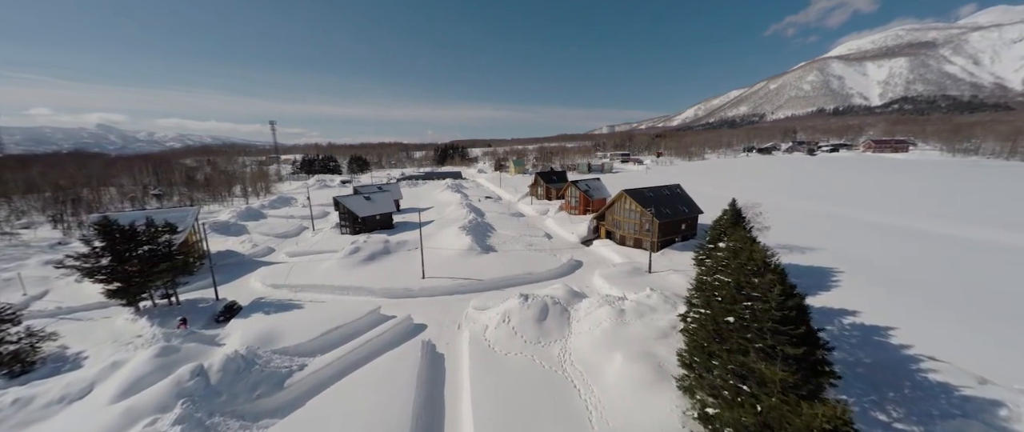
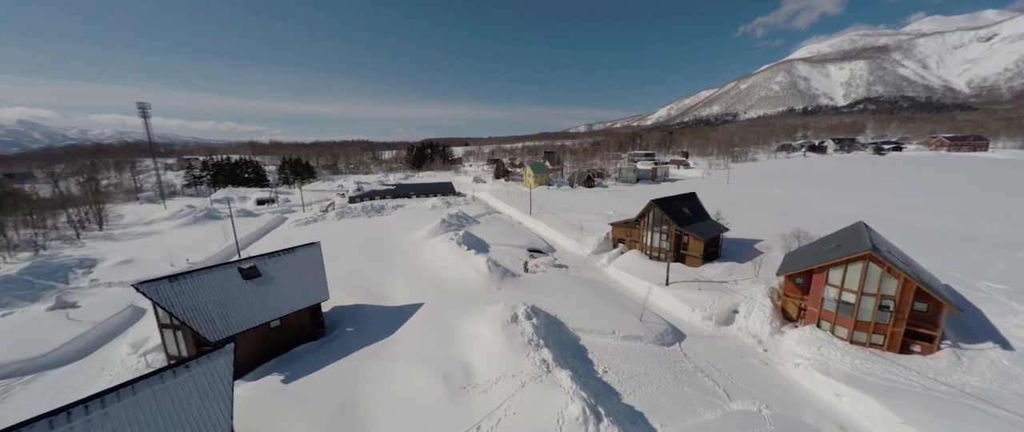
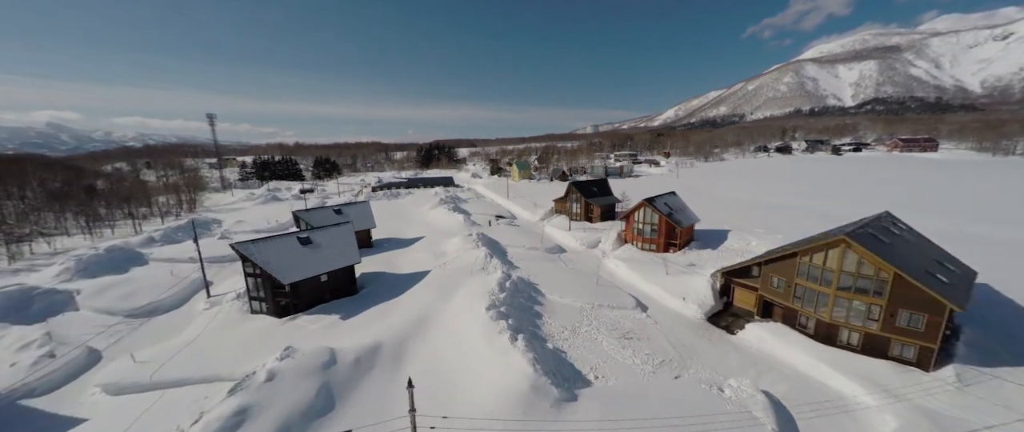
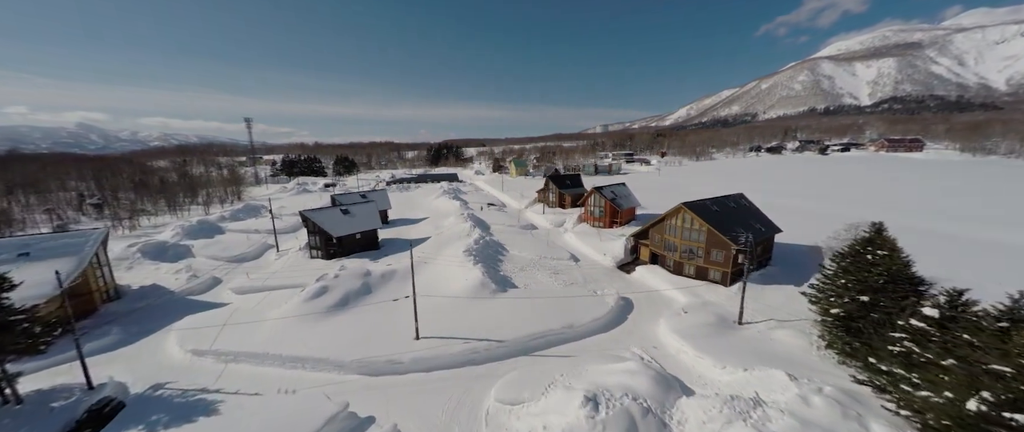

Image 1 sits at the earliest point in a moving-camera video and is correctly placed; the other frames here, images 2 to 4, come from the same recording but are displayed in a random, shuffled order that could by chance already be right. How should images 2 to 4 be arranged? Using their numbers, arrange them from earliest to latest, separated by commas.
4, 3, 2
